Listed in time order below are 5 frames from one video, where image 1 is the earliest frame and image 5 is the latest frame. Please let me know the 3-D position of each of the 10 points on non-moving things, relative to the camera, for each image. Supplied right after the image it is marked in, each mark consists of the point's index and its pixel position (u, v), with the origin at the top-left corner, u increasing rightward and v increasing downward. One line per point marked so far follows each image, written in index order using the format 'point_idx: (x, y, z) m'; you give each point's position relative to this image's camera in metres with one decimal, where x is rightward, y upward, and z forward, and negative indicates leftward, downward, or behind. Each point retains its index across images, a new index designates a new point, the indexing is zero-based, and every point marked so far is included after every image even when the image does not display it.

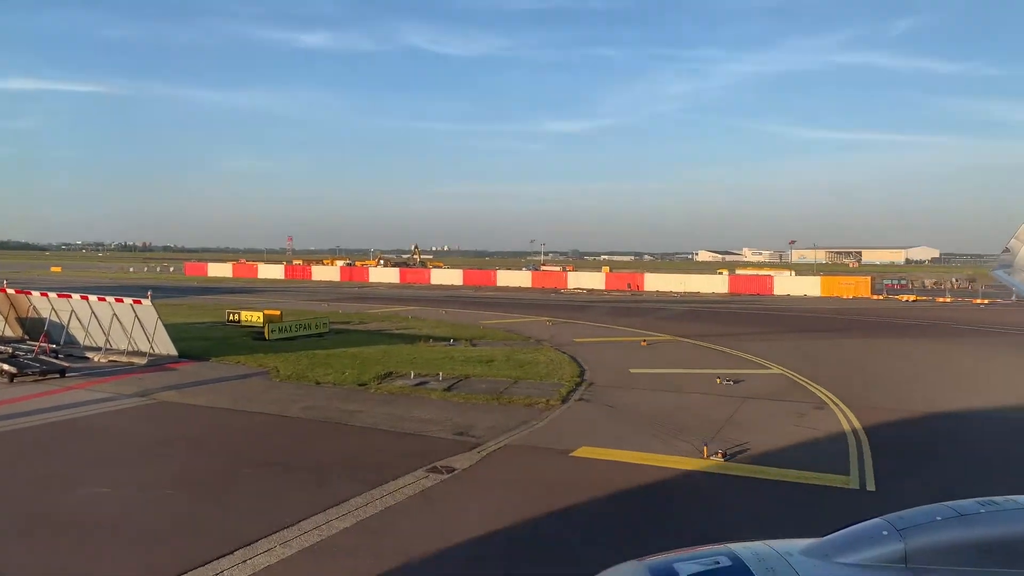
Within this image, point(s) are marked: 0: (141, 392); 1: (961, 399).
0: (-6.8, -2.0, +12.6) m
1: (+10.8, -2.7, +16.8) m
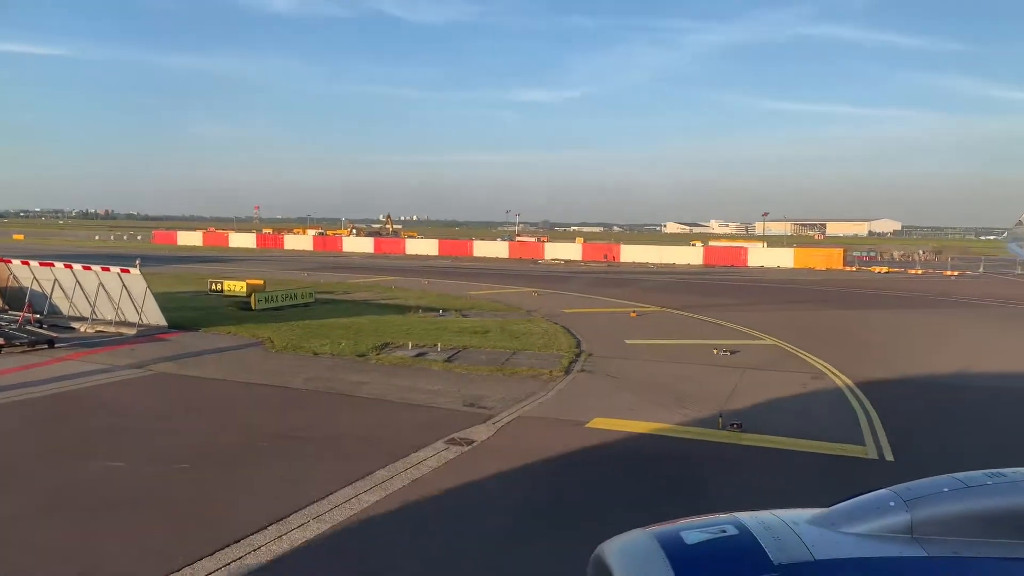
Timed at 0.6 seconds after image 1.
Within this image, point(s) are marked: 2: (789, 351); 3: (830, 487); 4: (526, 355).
0: (-6.8, -1.4, +12.3) m
1: (+10.7, -2.0, +17.2) m
2: (+7.2, -1.6, +17.7) m
3: (+4.1, -2.5, +8.5) m
4: (+0.4, -1.5, +14.9) m
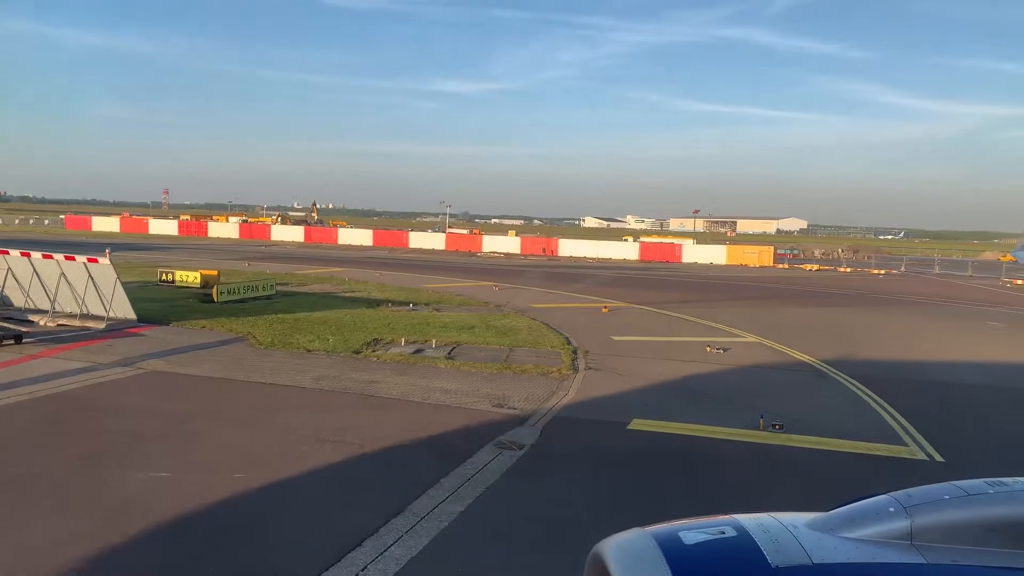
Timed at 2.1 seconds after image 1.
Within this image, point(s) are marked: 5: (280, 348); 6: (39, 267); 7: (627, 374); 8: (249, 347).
0: (-6.6, -1.2, +11.5) m
1: (+10.4, -2.0, +17.9) m
2: (+6.9, -1.6, +18.0) m
3: (+4.6, -2.5, +8.7) m
4: (+0.3, -1.4, +14.7) m
5: (-4.6, -1.2, +13.5) m
6: (-11.1, +0.5, +15.8) m
7: (+2.5, -1.8, +14.3) m
8: (-5.2, -1.2, +13.4) m
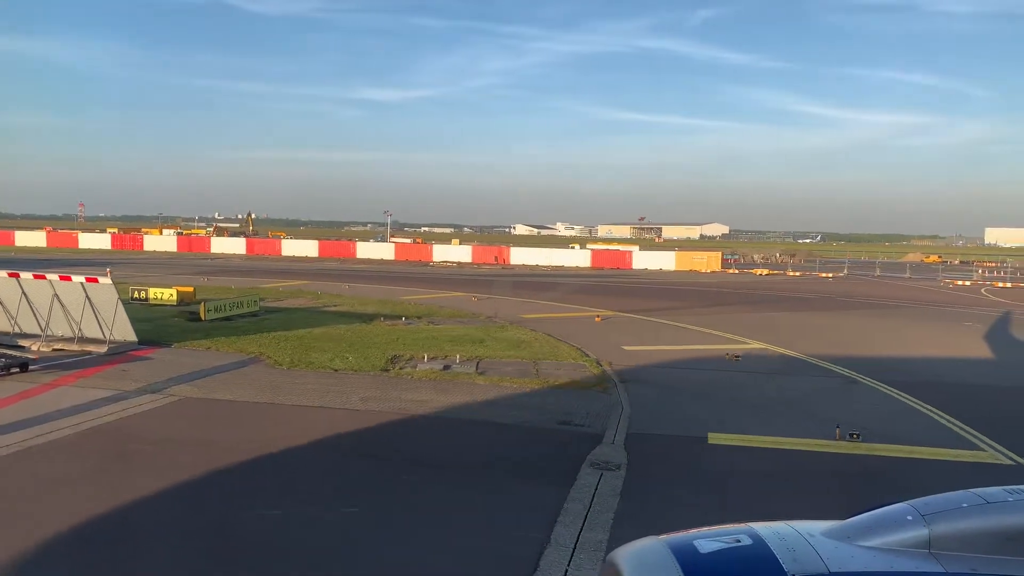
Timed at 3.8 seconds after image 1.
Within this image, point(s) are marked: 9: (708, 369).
0: (-5.8, -1.6, +10.9) m
1: (+10.7, -2.1, +18.3) m
2: (+7.2, -1.8, +18.3) m
3: (+5.5, -2.6, +8.8) m
4: (+0.8, -1.6, +14.5) m
5: (-3.9, -1.5, +12.9) m
6: (-10.6, 0.0, +14.8) m
7: (+3.1, -2.0, +14.2) m
8: (-4.5, -1.5, +12.8) m
9: (+4.7, -1.9, +16.2) m
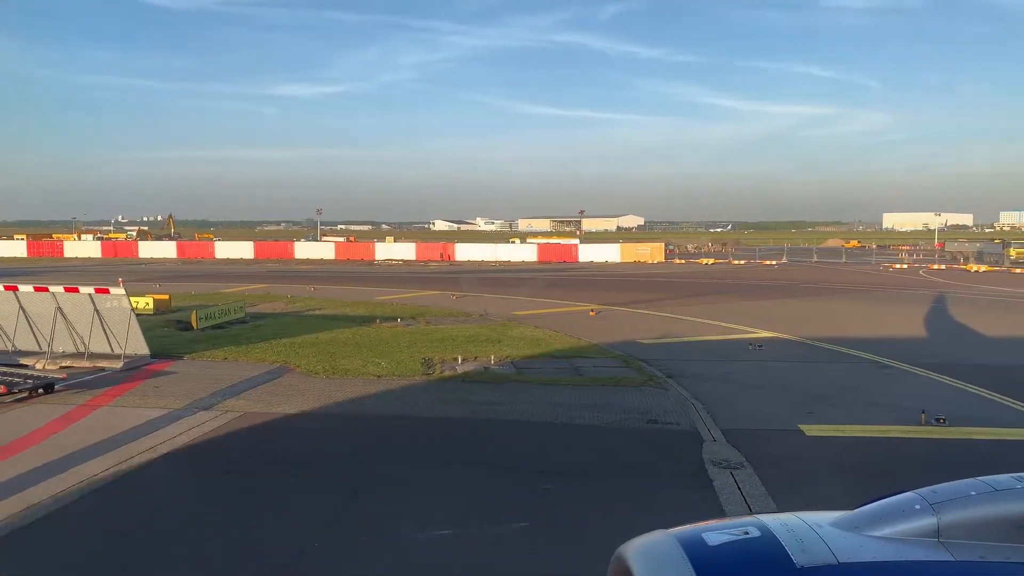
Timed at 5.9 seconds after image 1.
0: (-4.8, -1.7, +10.3) m
1: (+11.1, -1.7, +19.0) m
2: (+7.6, -1.5, +18.7) m
3: (+6.7, -2.4, +9.1) m
4: (+1.6, -1.6, +14.4) m
5: (-3.1, -1.6, +12.5) m
6: (-9.9, -0.3, +13.8) m
7: (+3.8, -1.9, +14.3) m
8: (-3.7, -1.6, +12.3) m
9: (+5.3, -1.7, +16.4) m
